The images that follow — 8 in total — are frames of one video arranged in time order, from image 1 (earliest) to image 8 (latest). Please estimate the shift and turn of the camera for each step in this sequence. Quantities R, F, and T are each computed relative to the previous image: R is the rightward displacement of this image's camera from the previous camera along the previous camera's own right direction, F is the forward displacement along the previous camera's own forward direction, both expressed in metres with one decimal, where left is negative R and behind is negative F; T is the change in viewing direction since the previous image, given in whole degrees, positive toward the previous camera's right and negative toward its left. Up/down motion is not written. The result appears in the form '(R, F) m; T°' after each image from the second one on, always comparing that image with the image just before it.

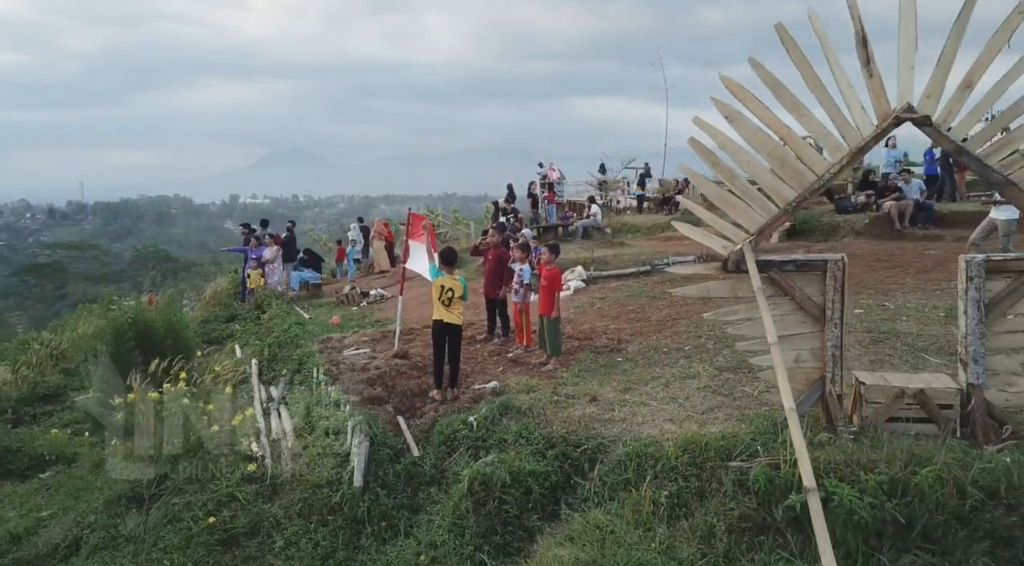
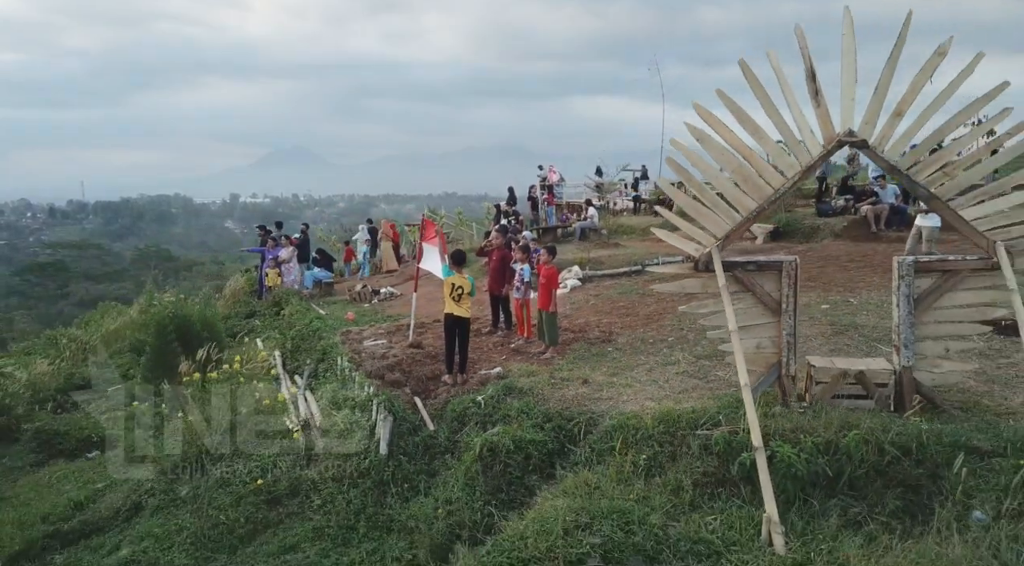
(0.0, -0.7) m; 0°
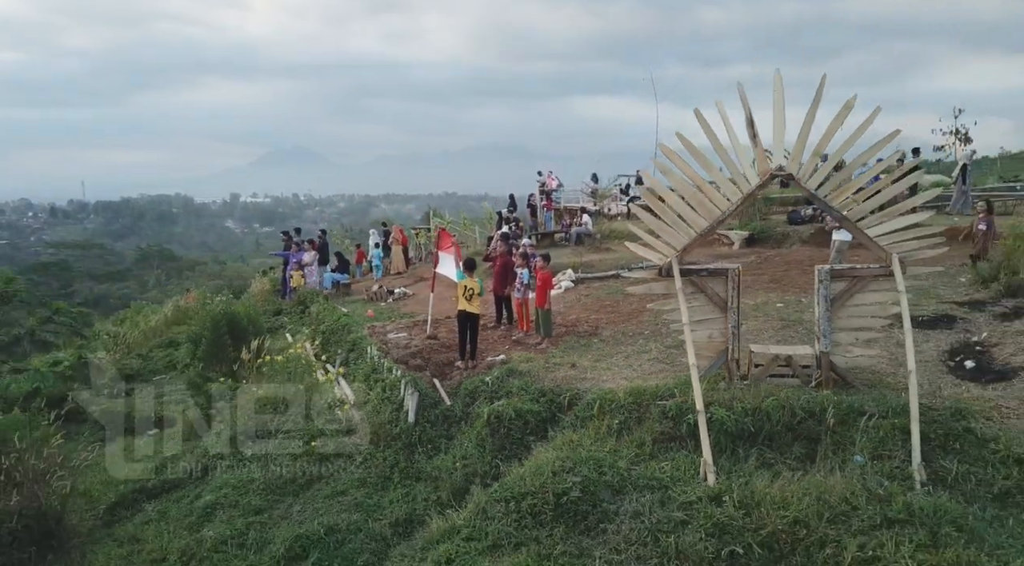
(0.0, -1.2) m; 0°
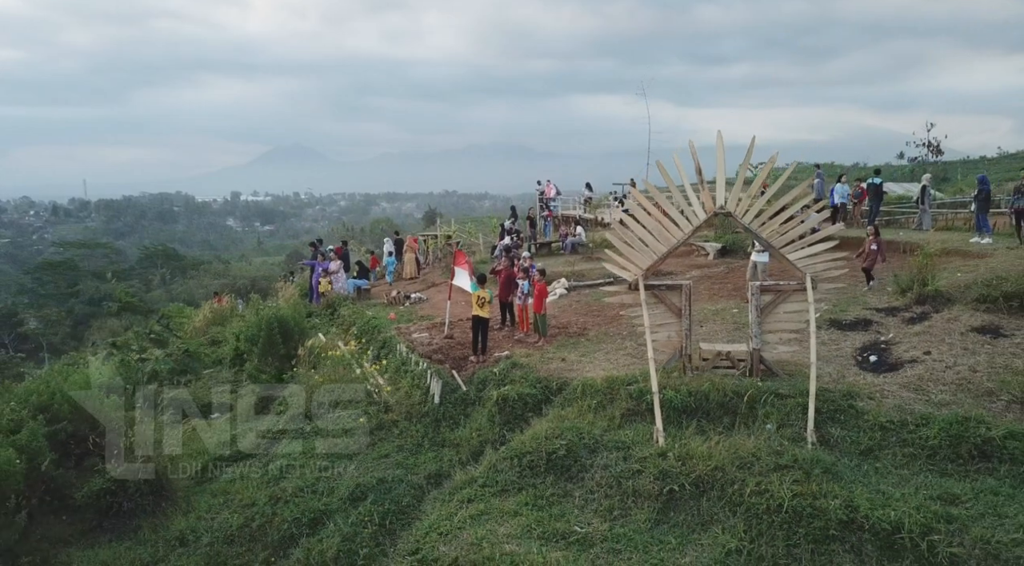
(0.0, -1.7) m; 0°
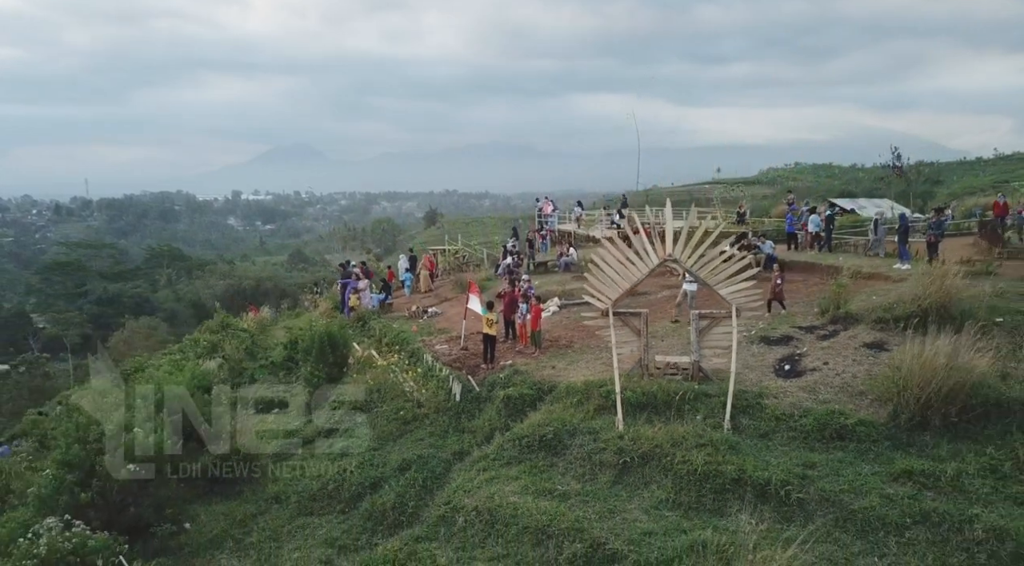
(0.0, -2.5) m; 0°
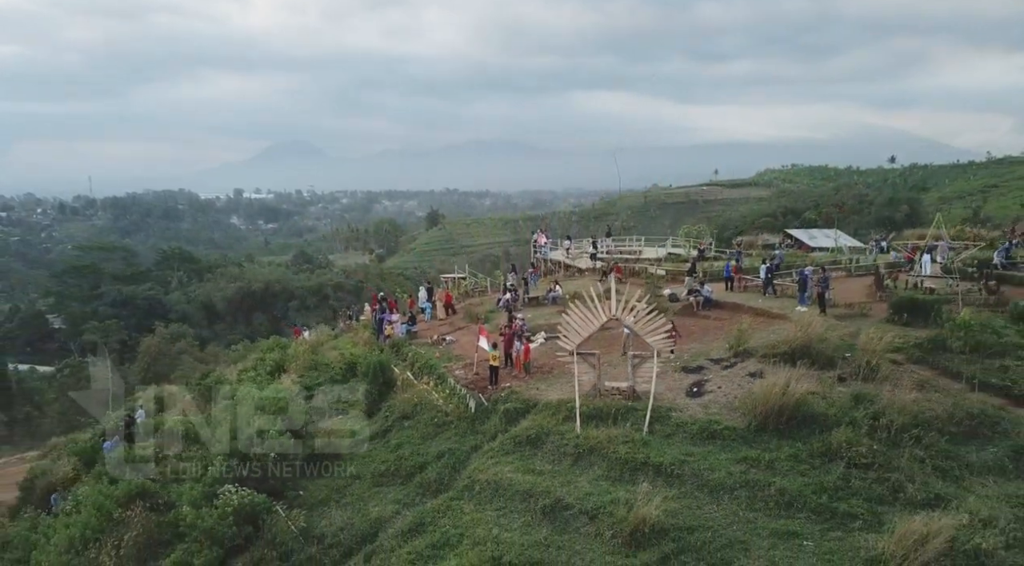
(+0.1, -5.0) m; 0°
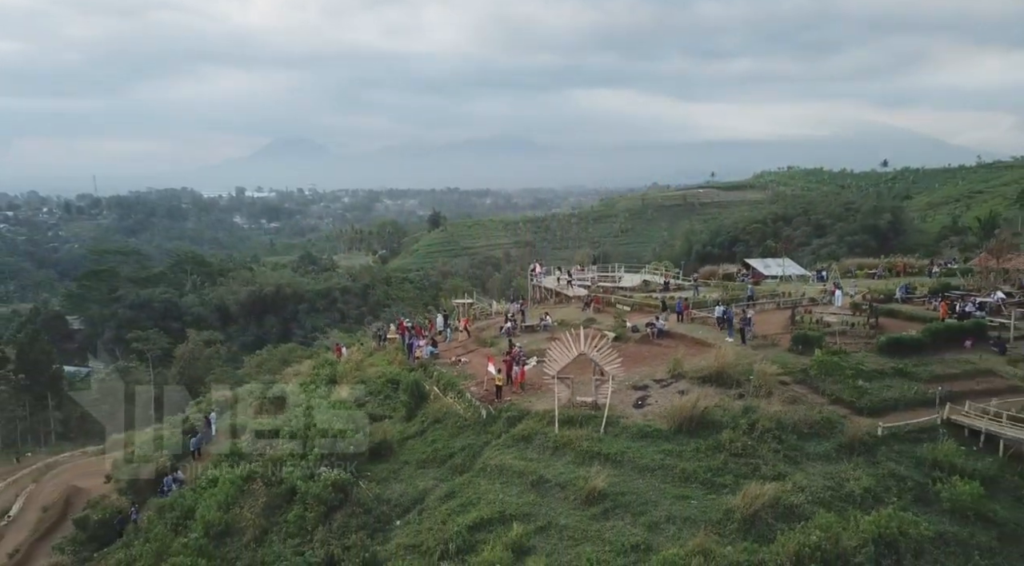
(0.0, -6.6) m; 0°
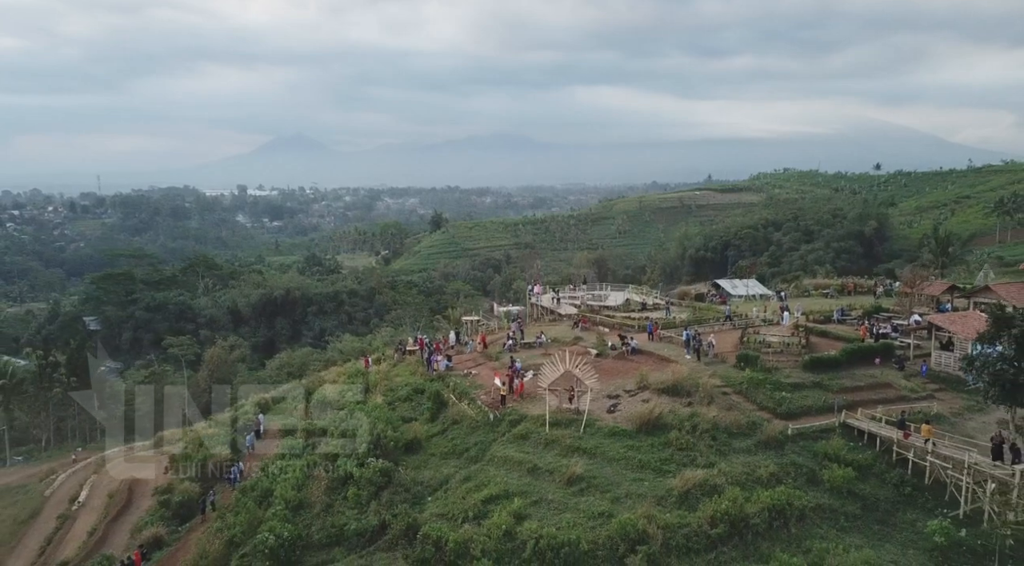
(-0.1, -6.3) m; 0°
